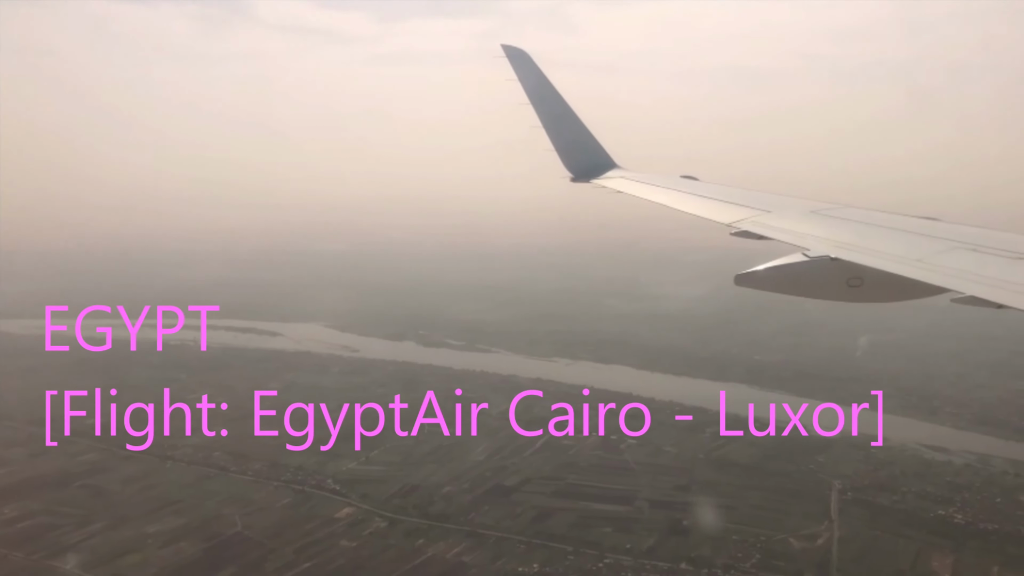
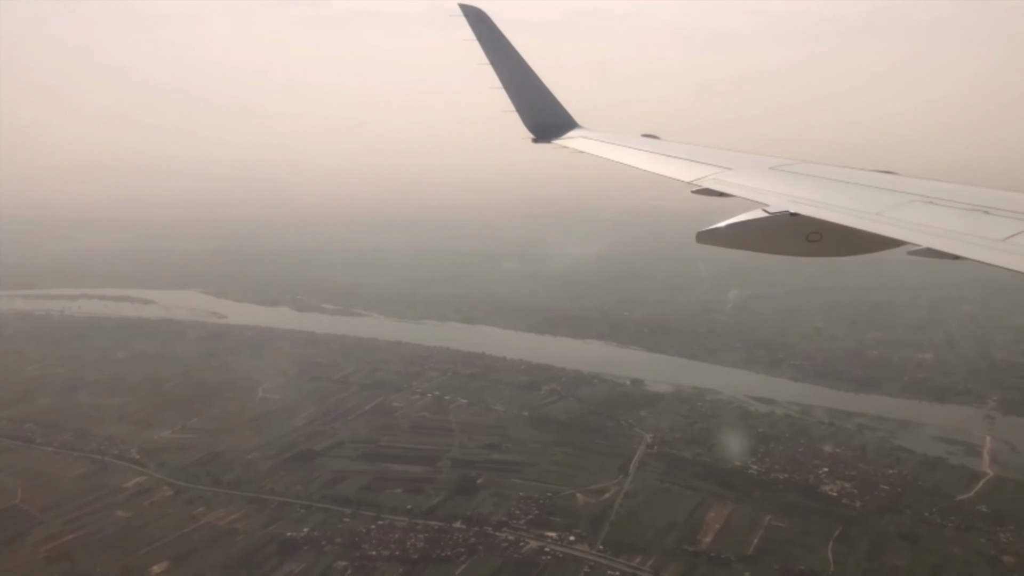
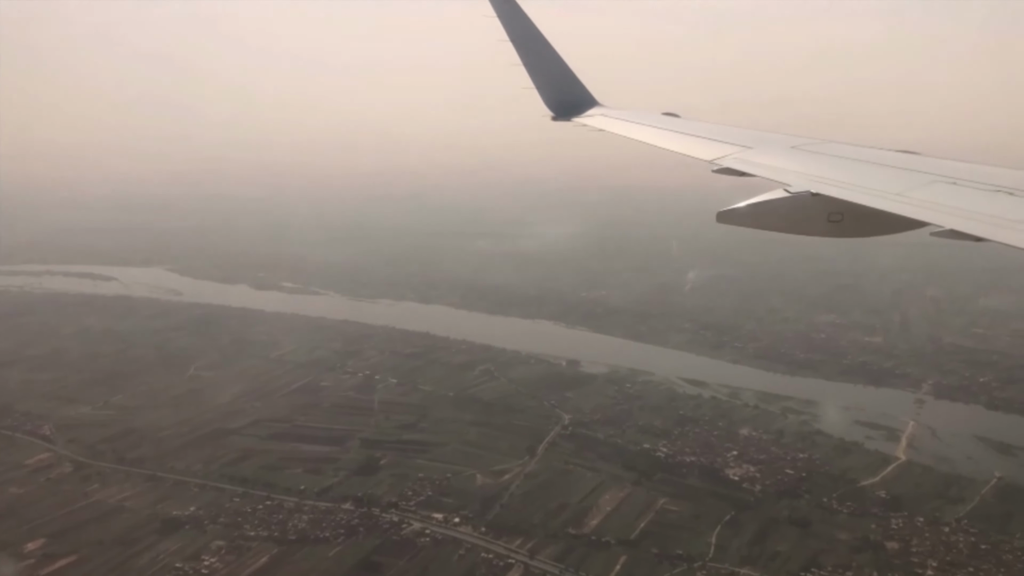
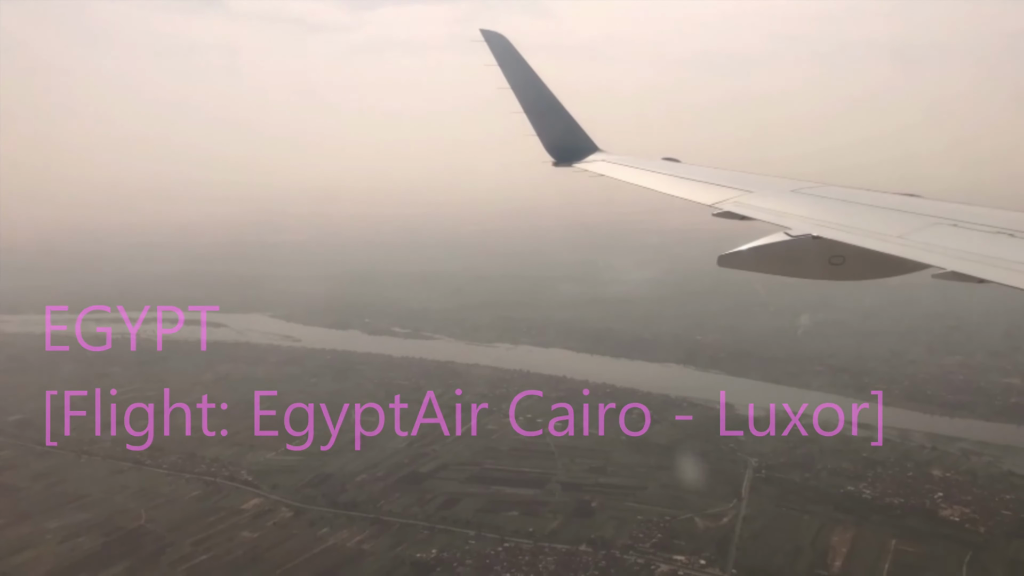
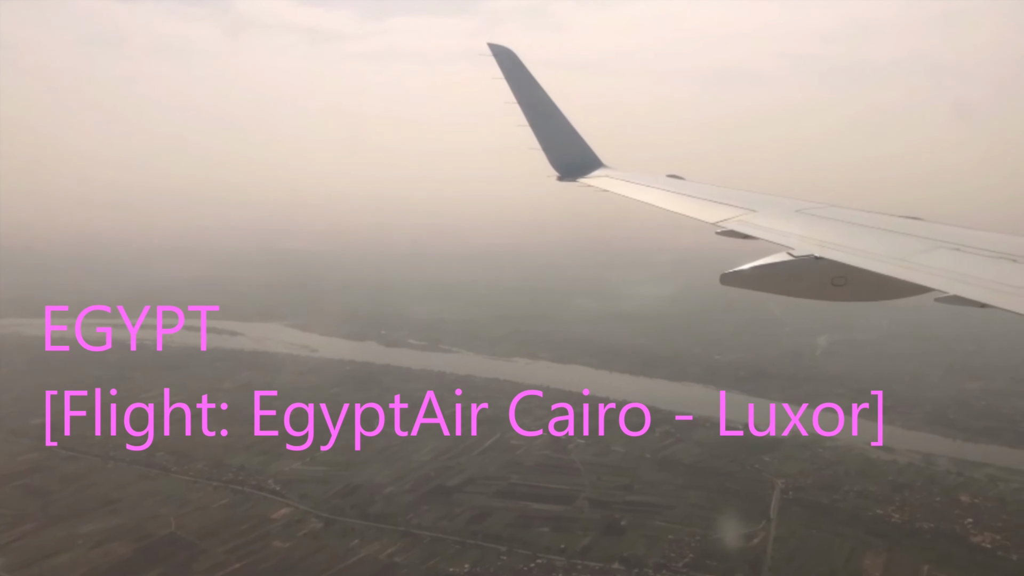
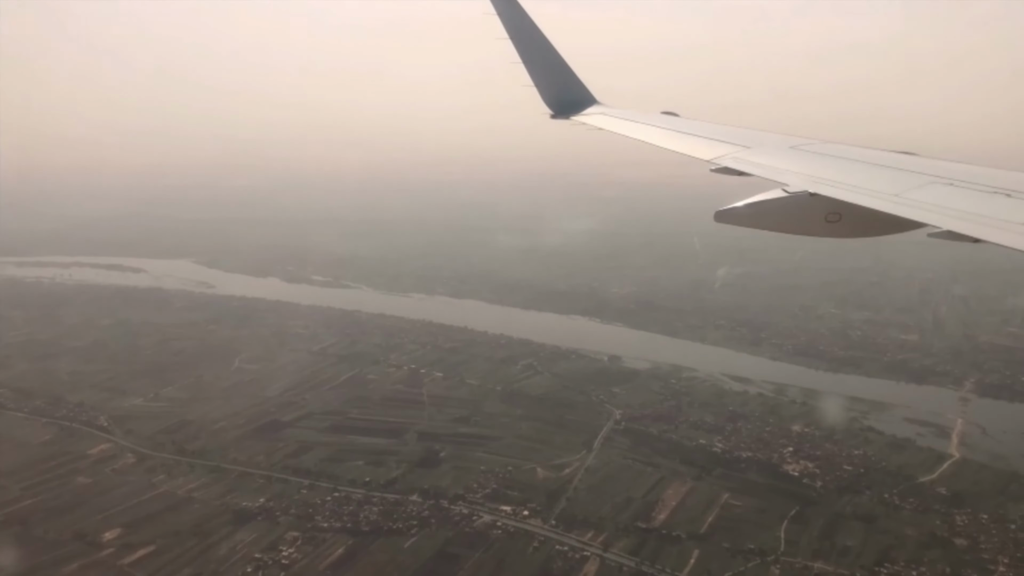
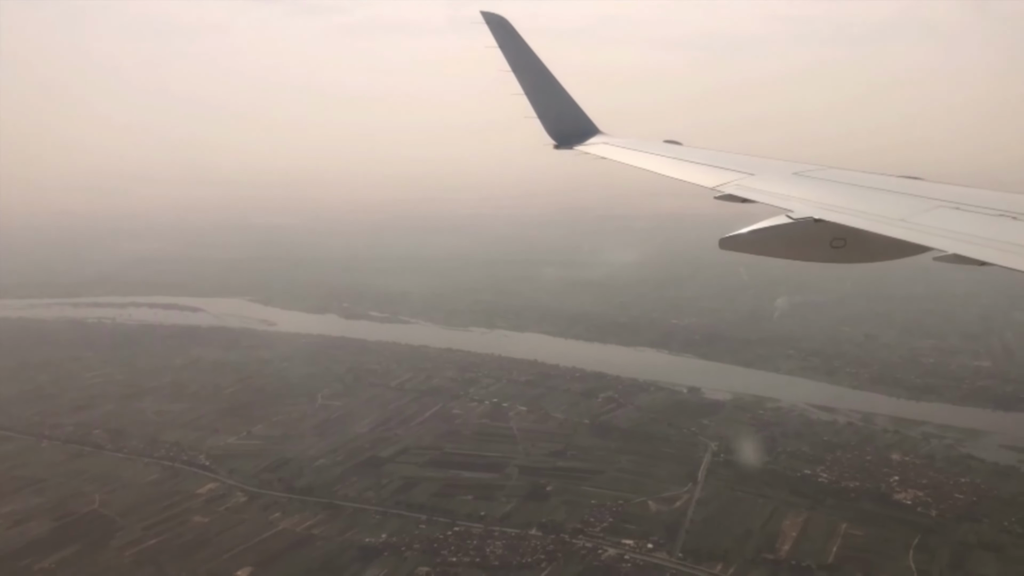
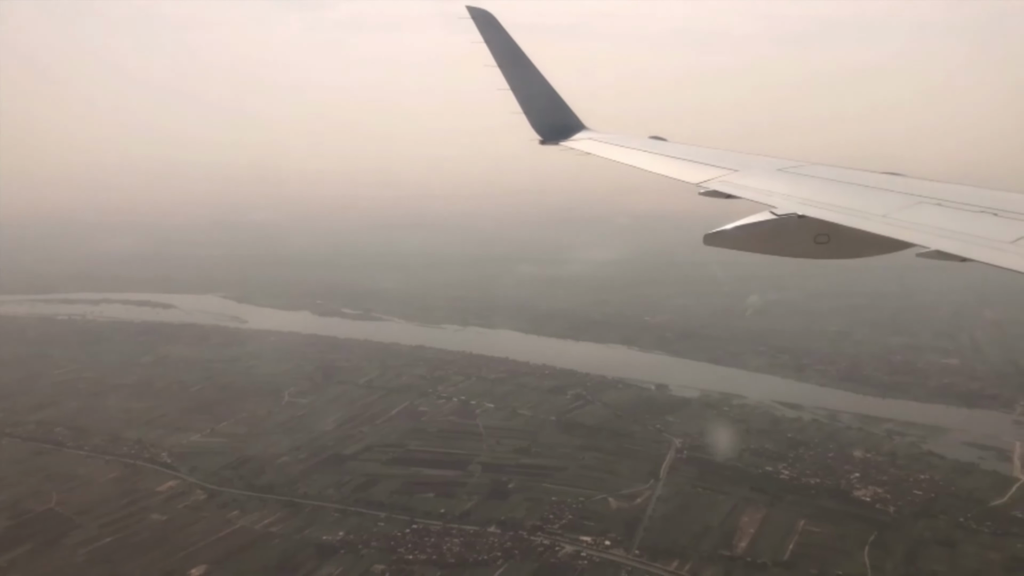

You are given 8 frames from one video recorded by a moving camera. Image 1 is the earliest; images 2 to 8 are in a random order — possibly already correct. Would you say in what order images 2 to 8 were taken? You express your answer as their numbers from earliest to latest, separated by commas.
5, 4, 7, 8, 2, 6, 3
